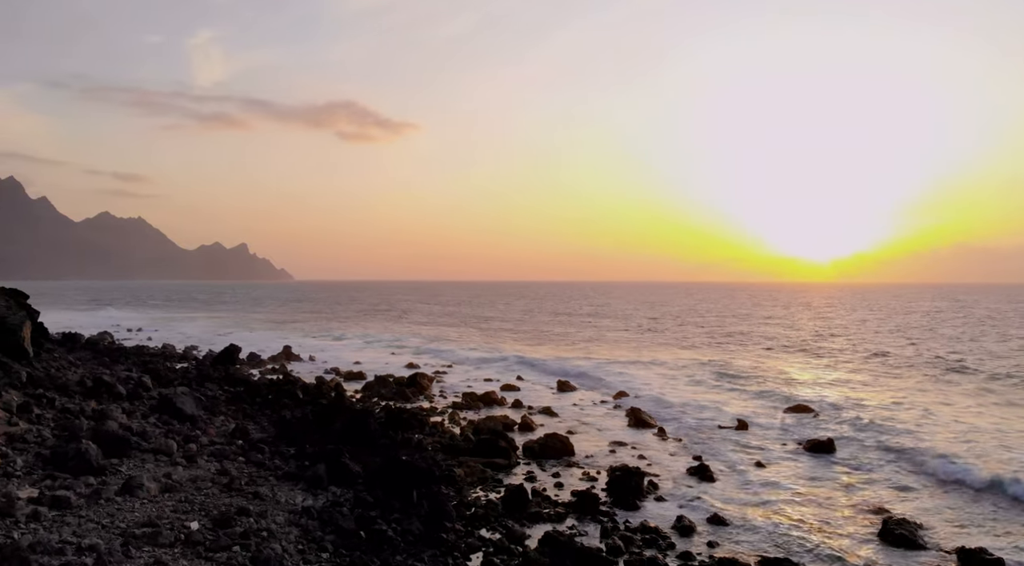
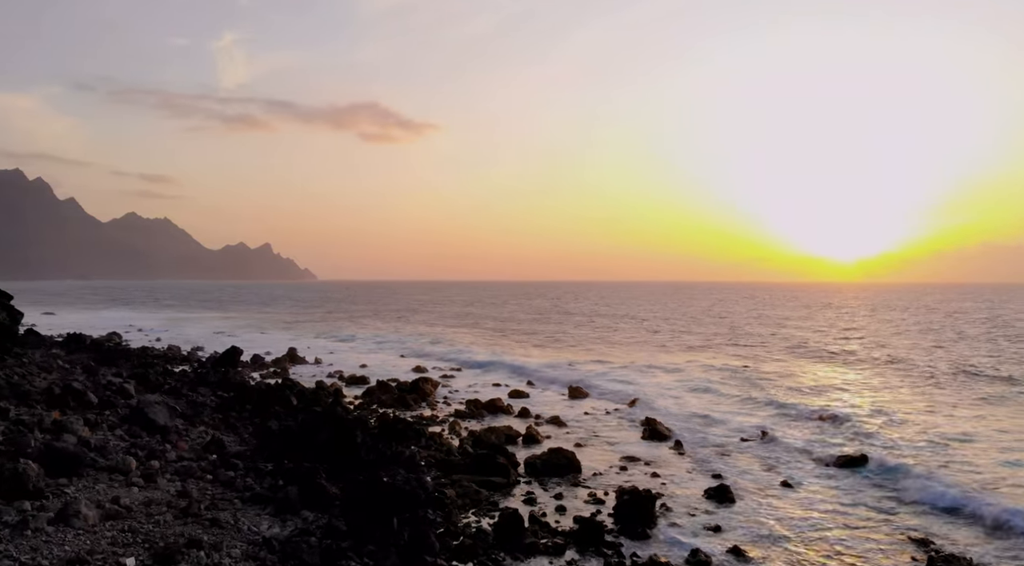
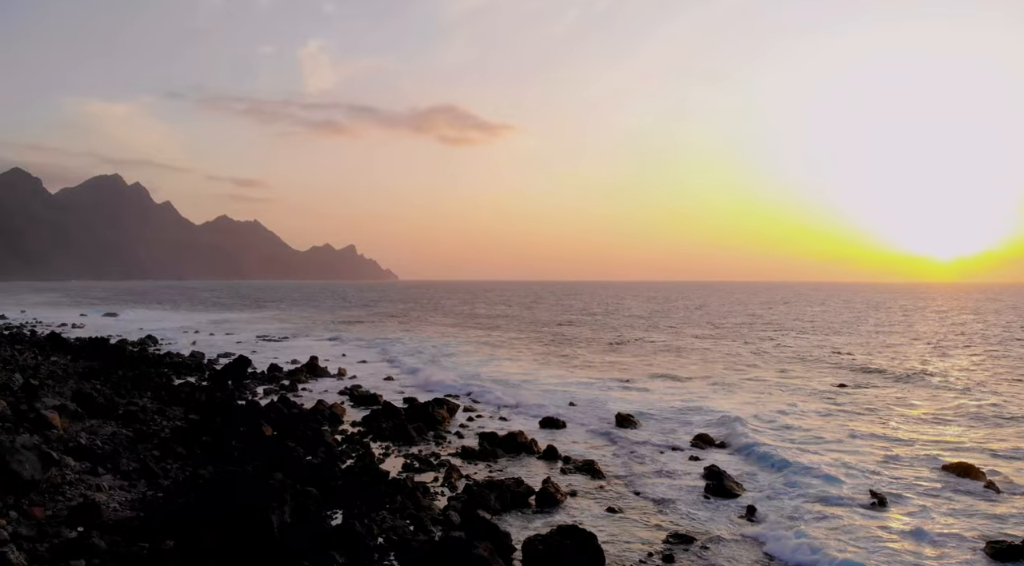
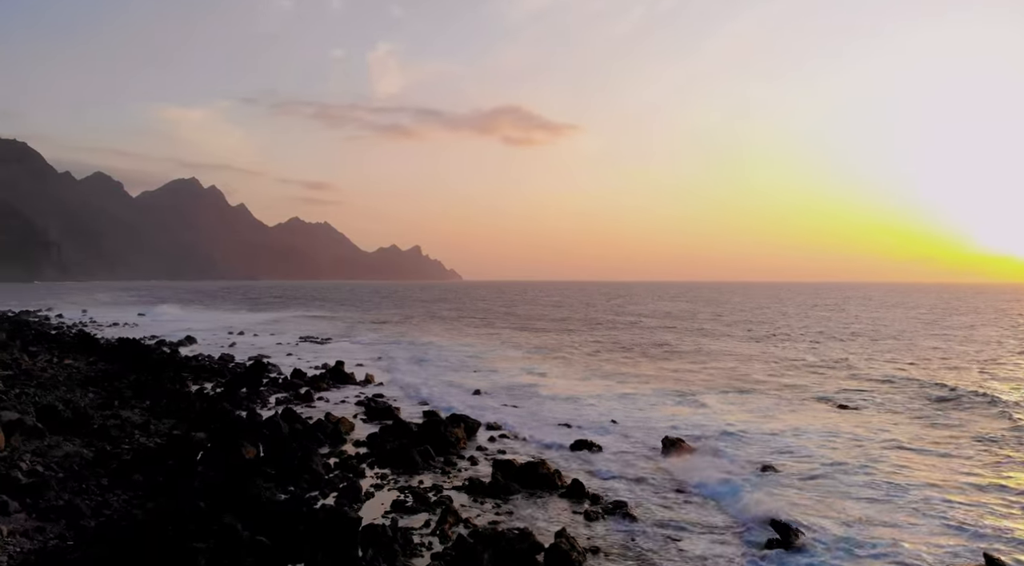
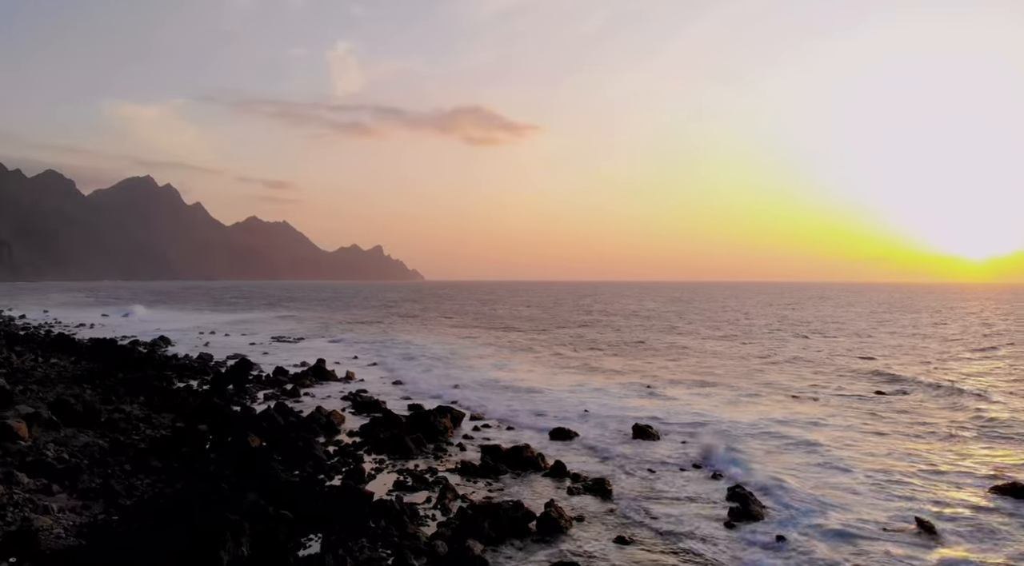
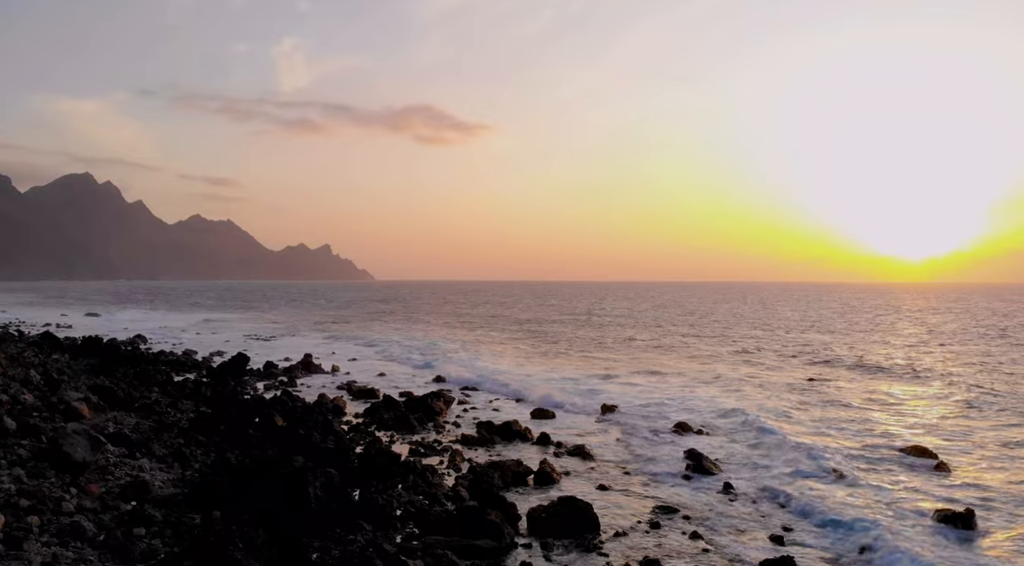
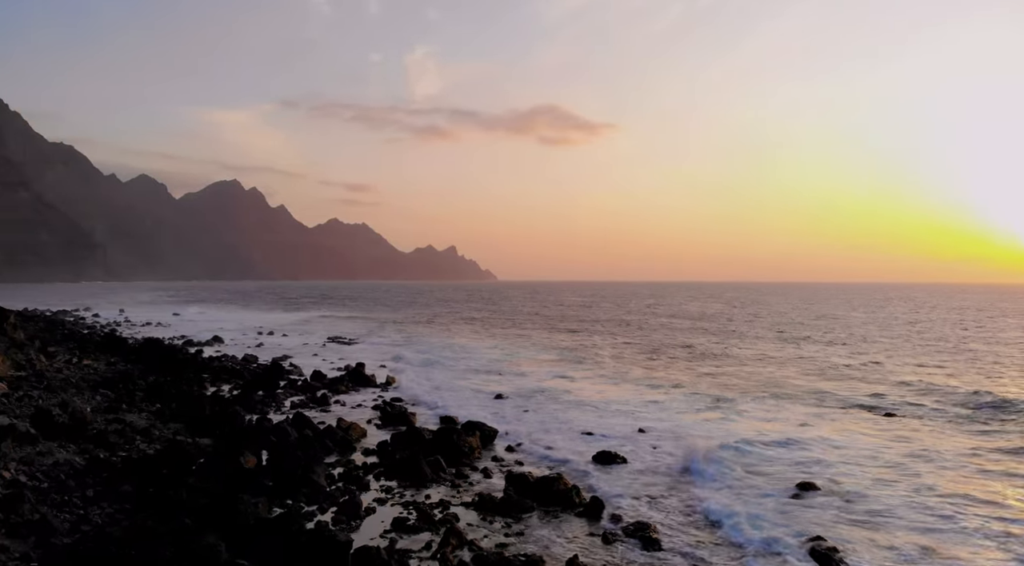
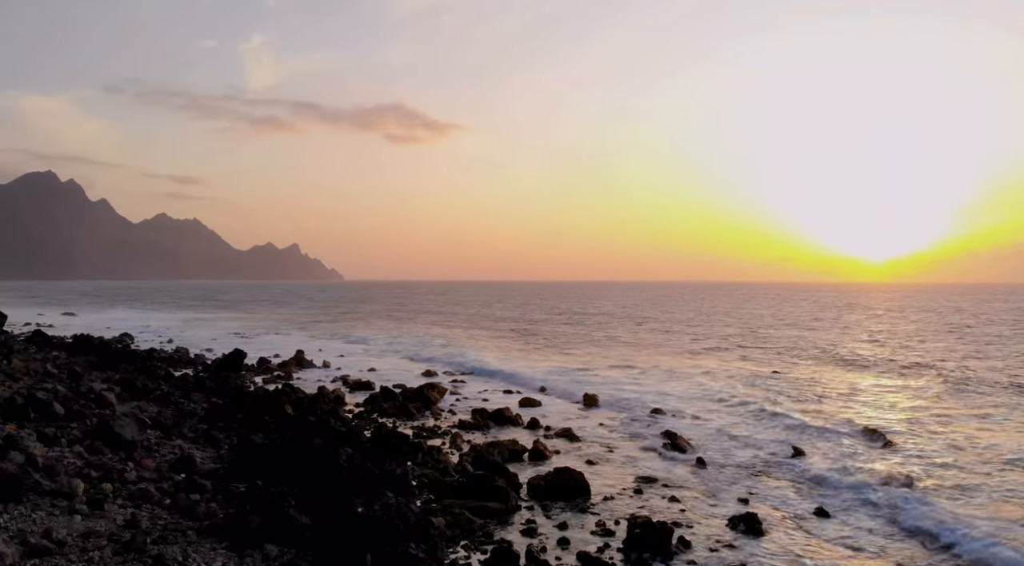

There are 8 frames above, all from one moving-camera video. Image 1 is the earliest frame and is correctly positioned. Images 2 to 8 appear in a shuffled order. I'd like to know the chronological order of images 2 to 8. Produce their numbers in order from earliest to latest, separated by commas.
2, 8, 6, 3, 5, 4, 7
